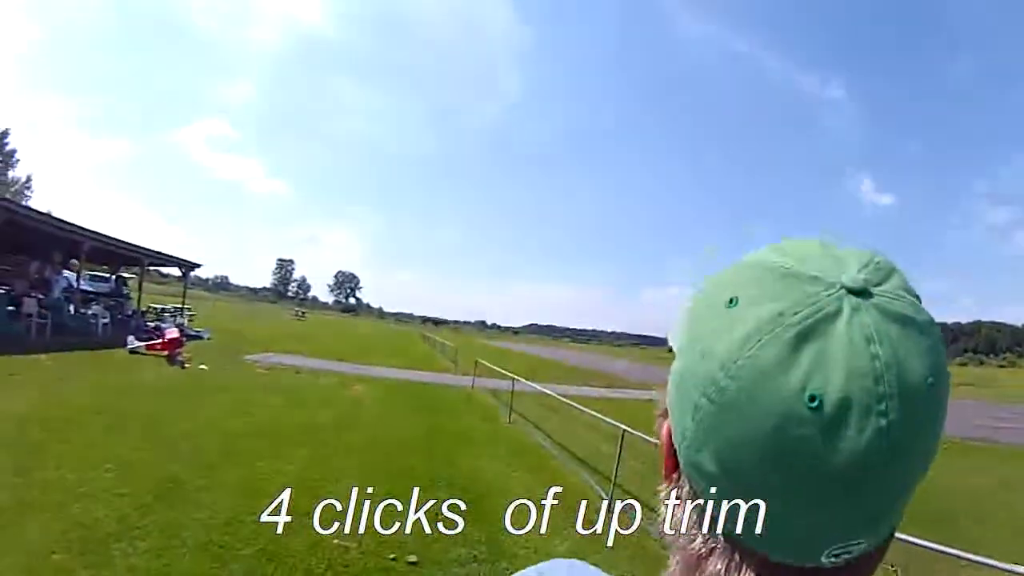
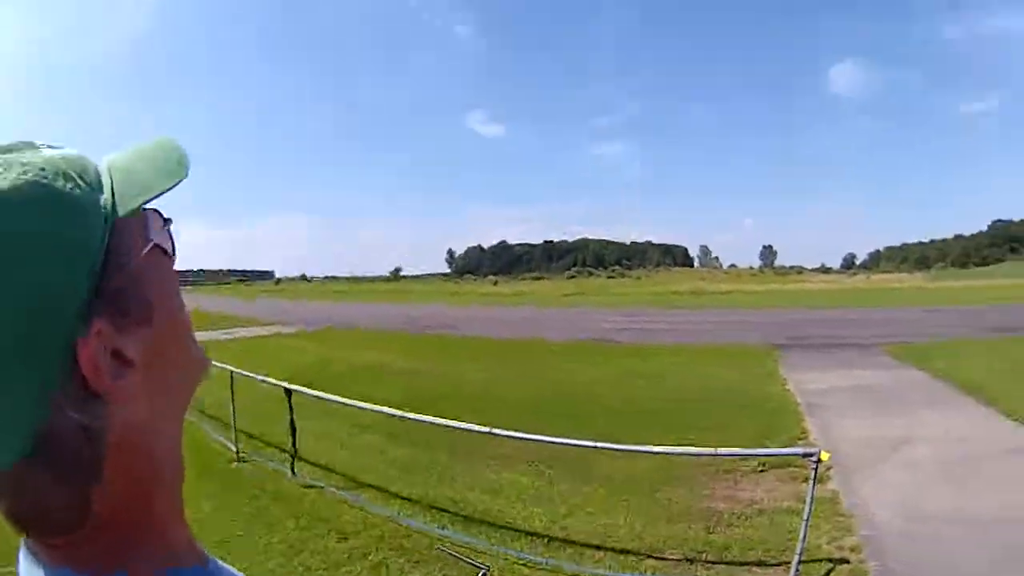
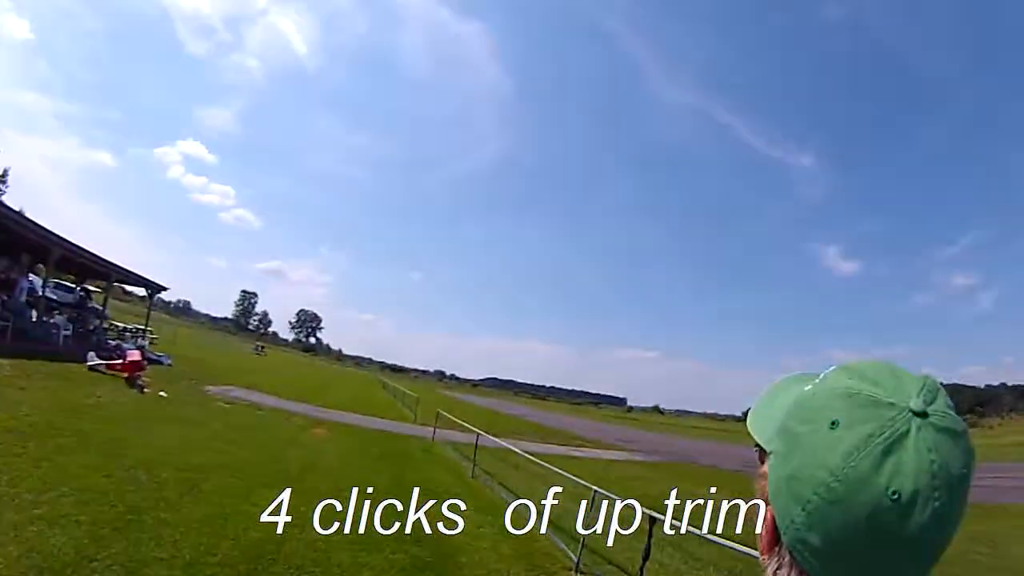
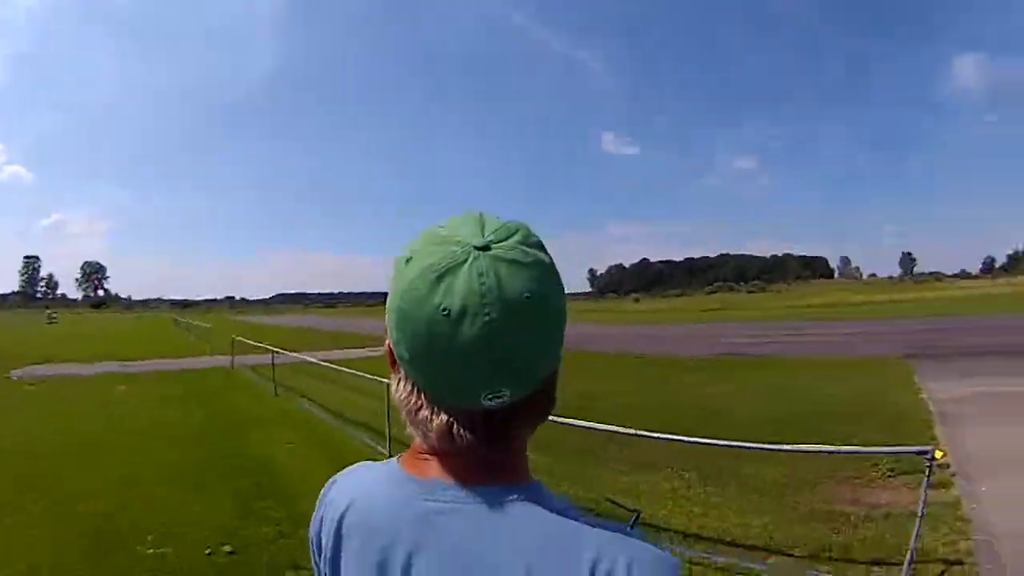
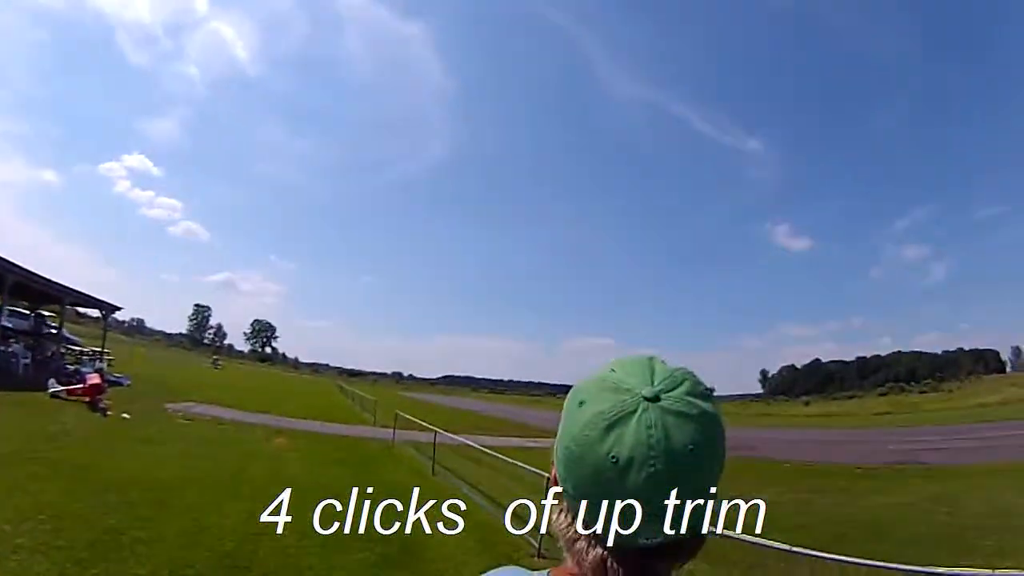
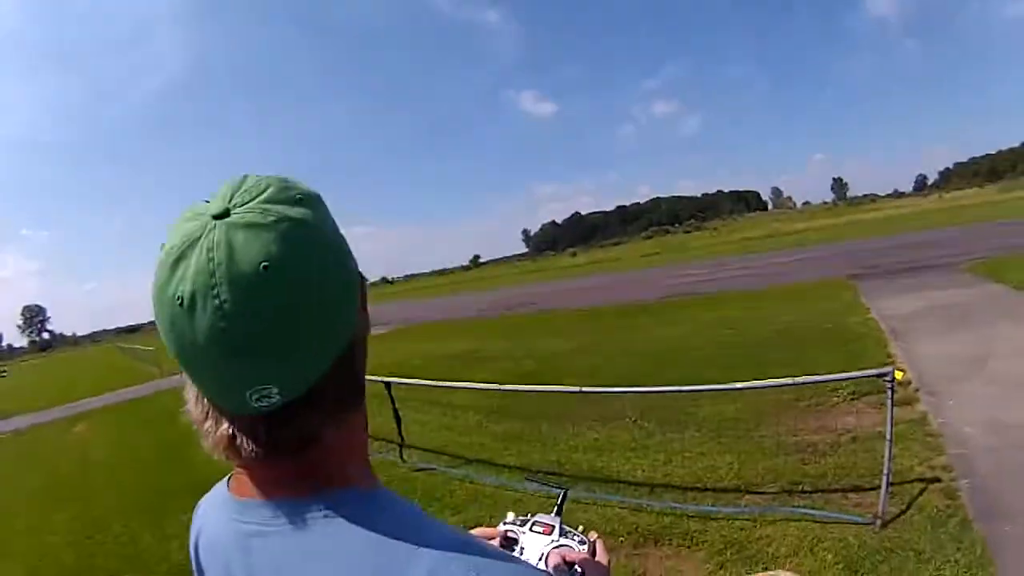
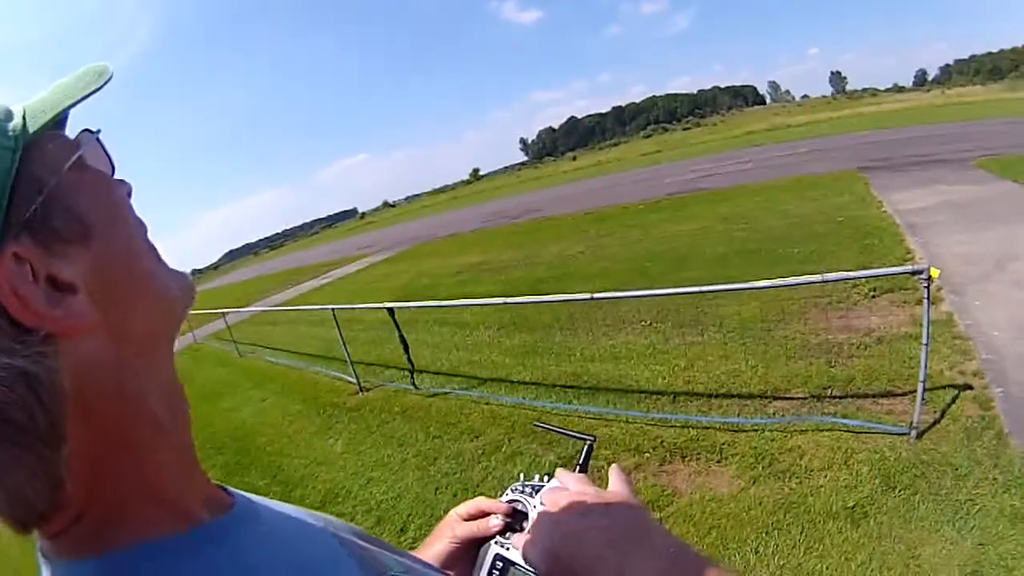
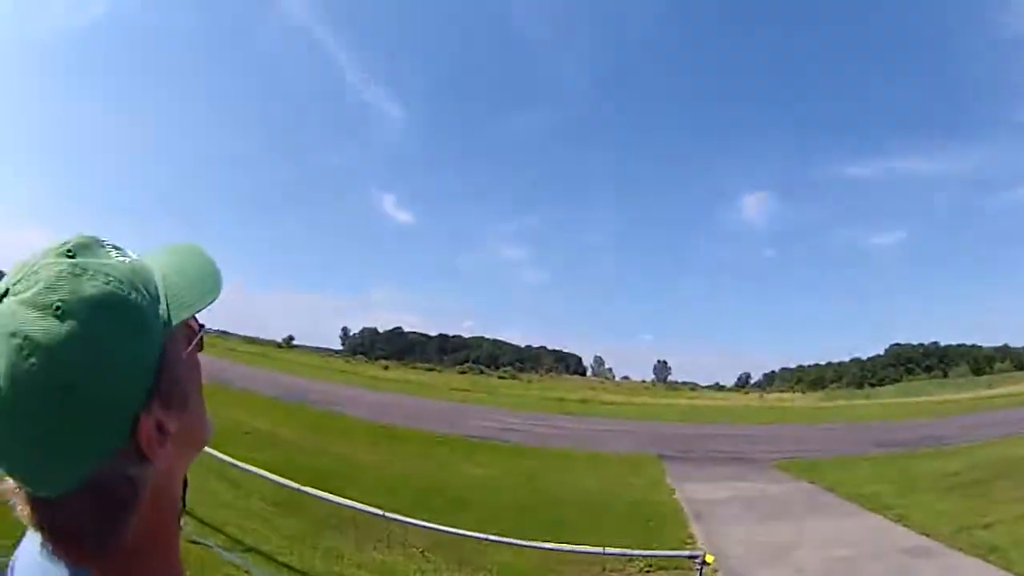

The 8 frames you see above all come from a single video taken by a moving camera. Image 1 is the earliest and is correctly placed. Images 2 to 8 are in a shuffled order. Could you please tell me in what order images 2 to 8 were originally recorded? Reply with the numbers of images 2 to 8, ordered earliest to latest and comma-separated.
3, 5, 4, 6, 7, 2, 8
